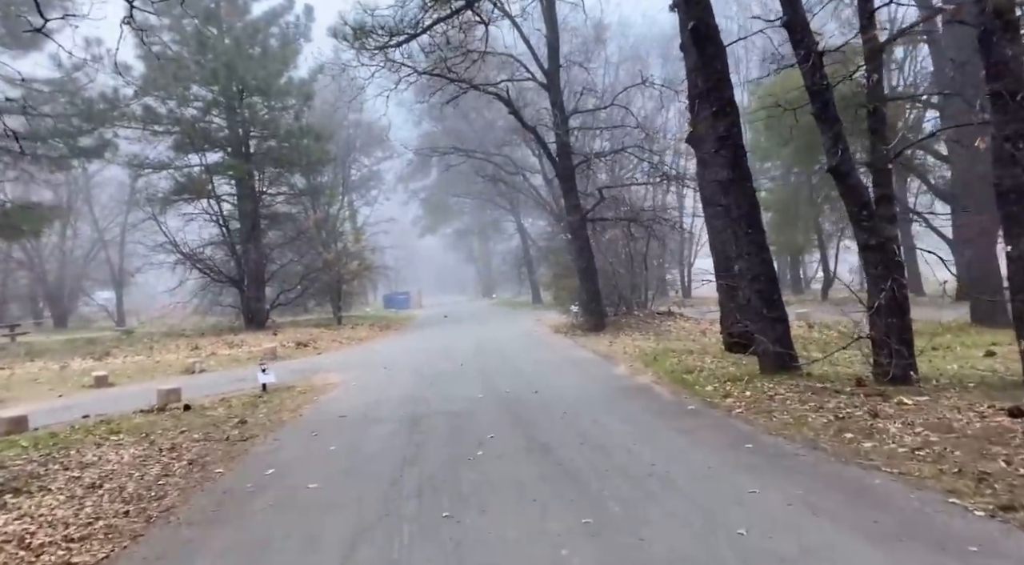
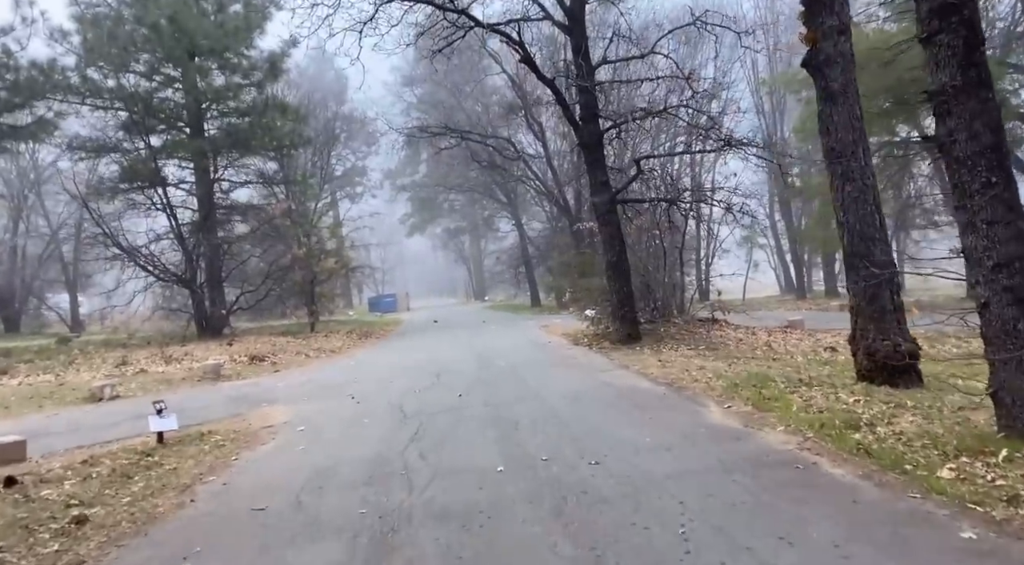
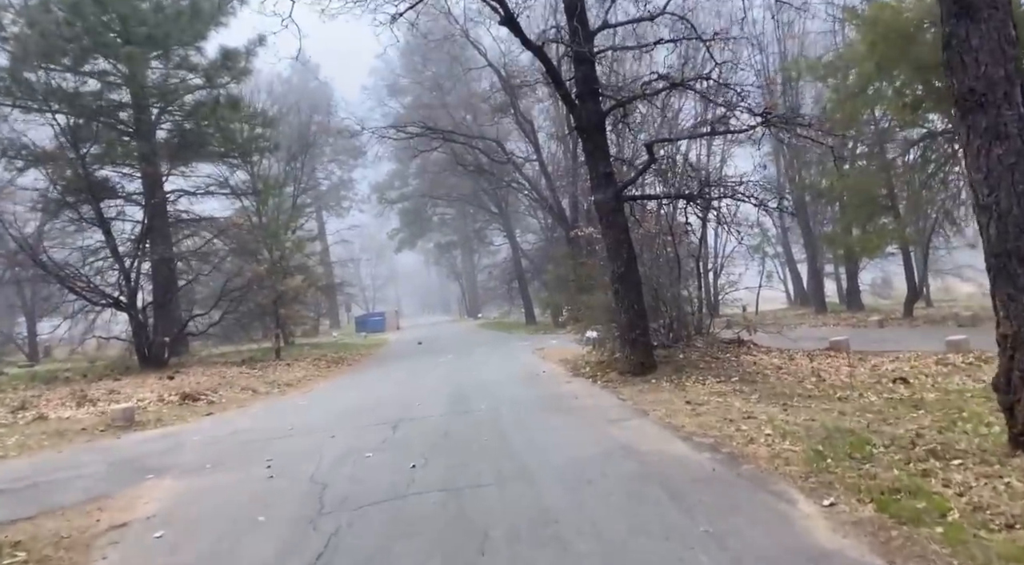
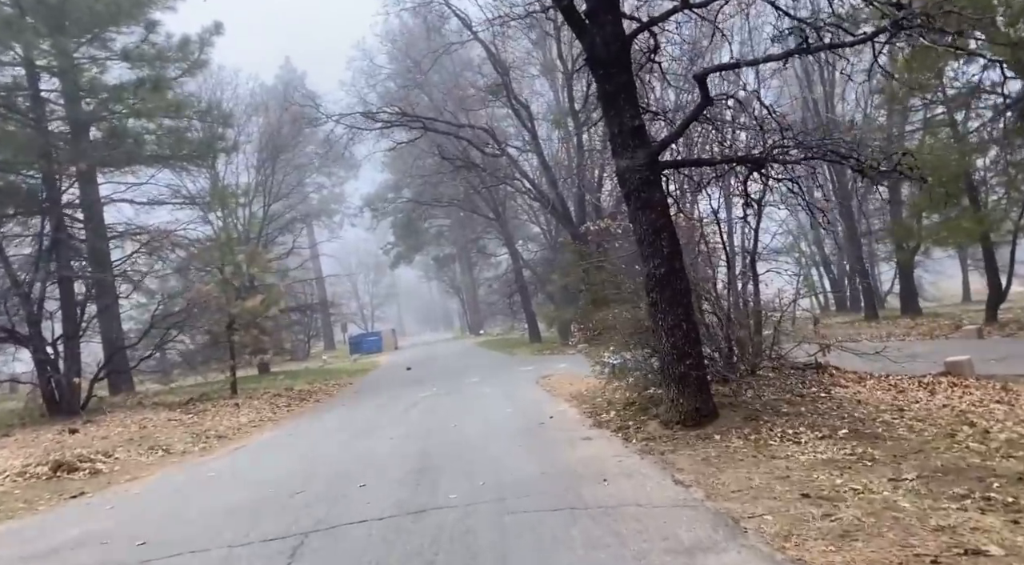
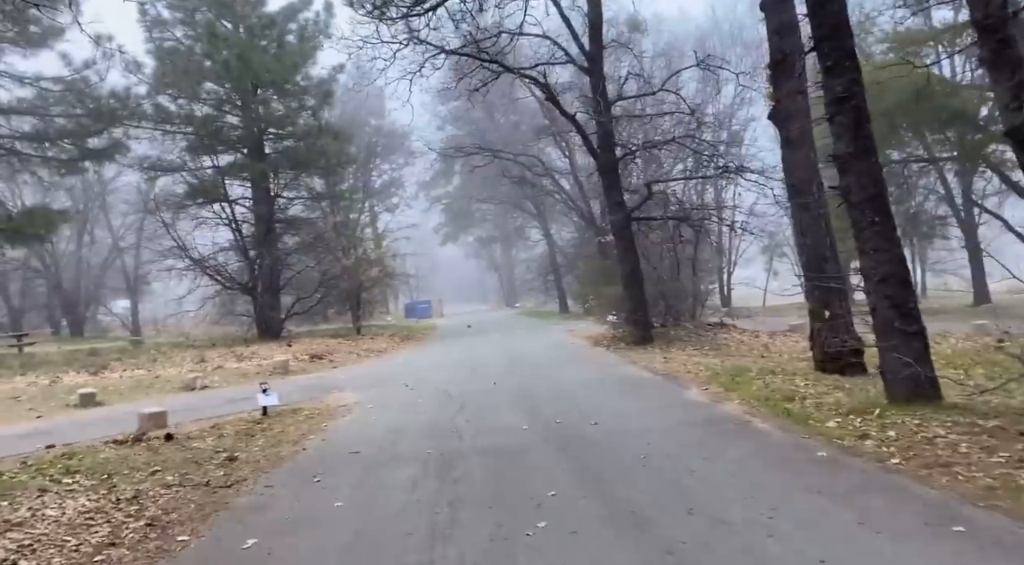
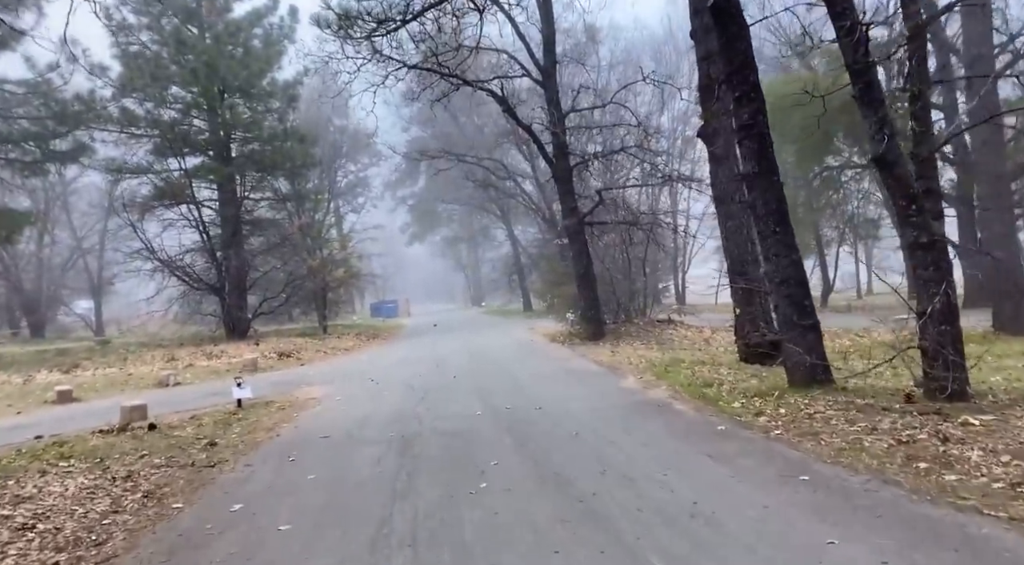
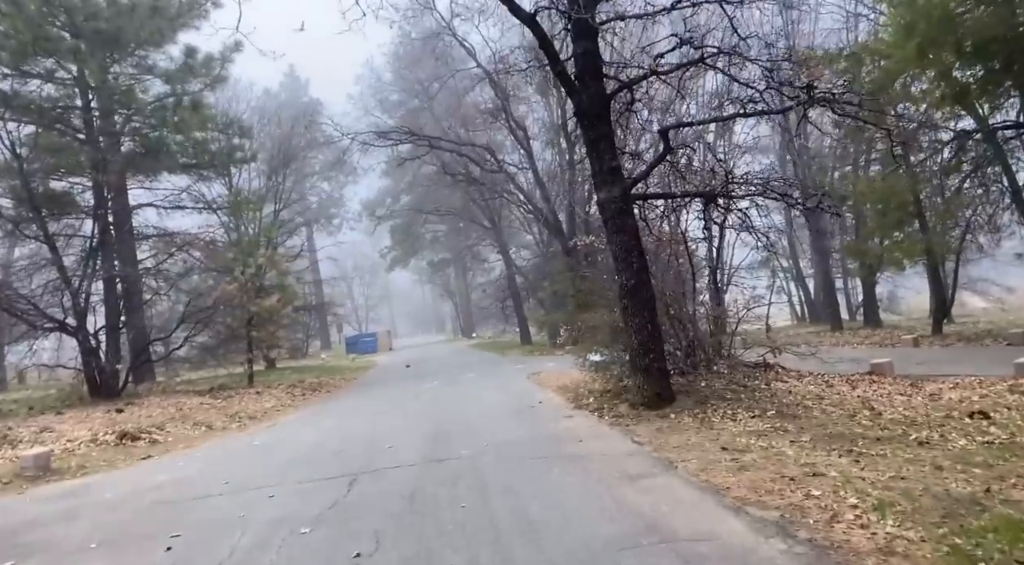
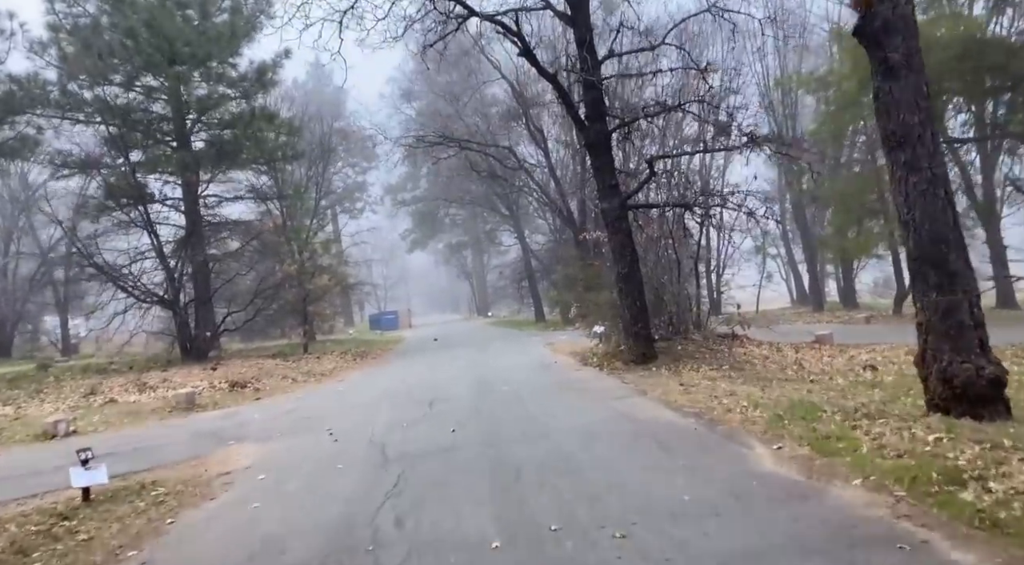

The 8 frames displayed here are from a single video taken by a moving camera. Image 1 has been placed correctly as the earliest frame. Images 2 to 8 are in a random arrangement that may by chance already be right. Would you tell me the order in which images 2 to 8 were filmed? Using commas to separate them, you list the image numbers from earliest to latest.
6, 5, 2, 8, 3, 7, 4
